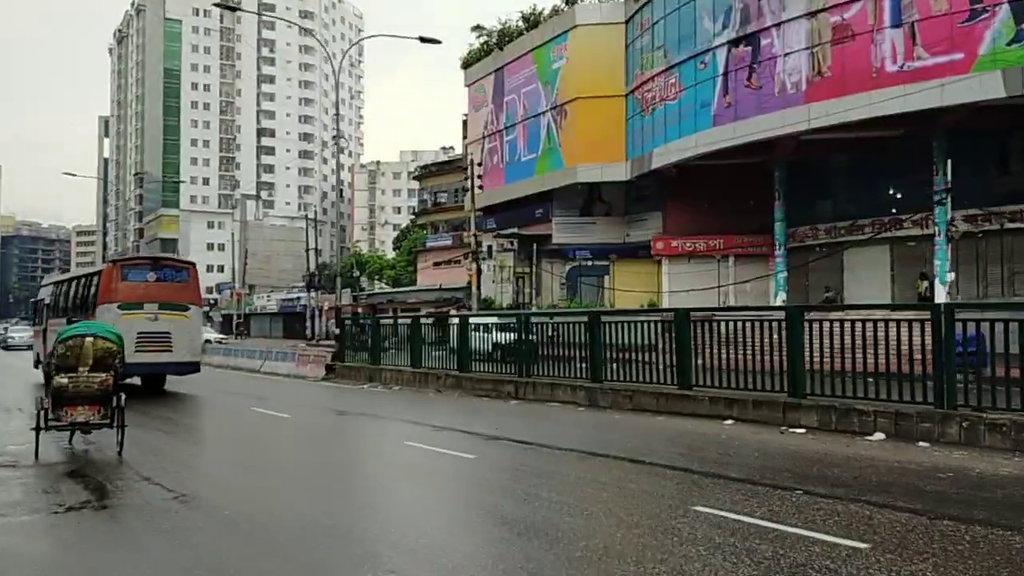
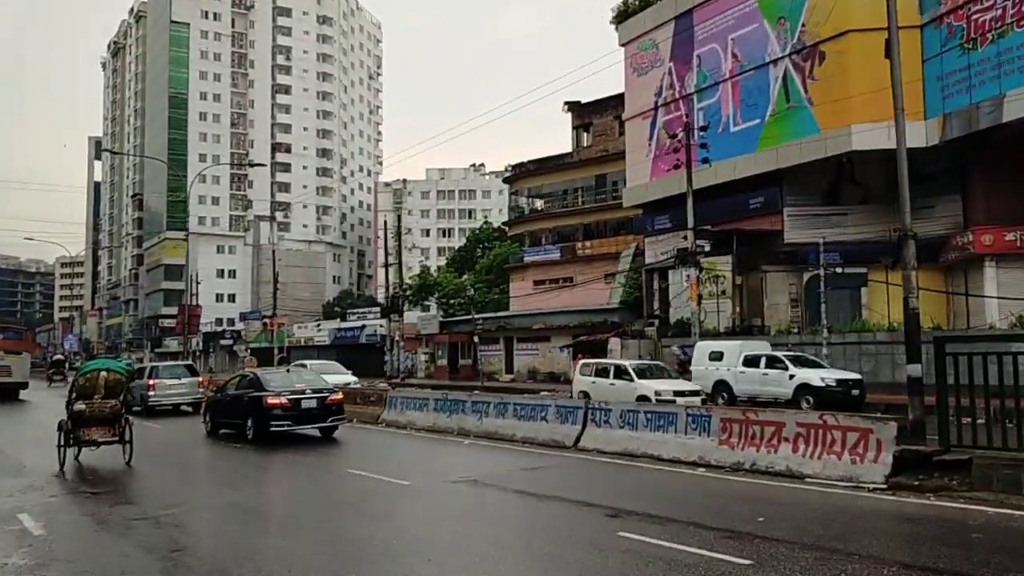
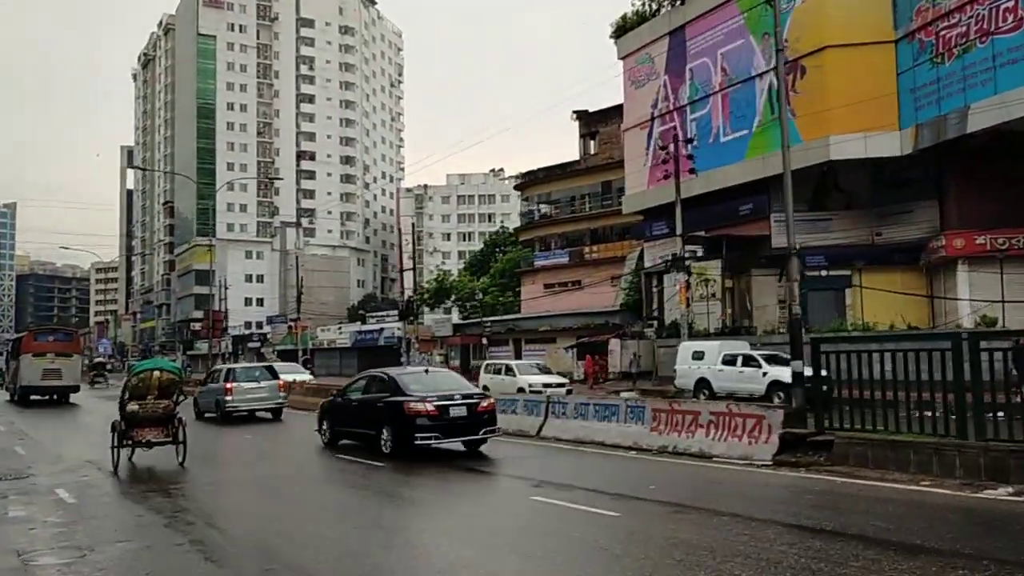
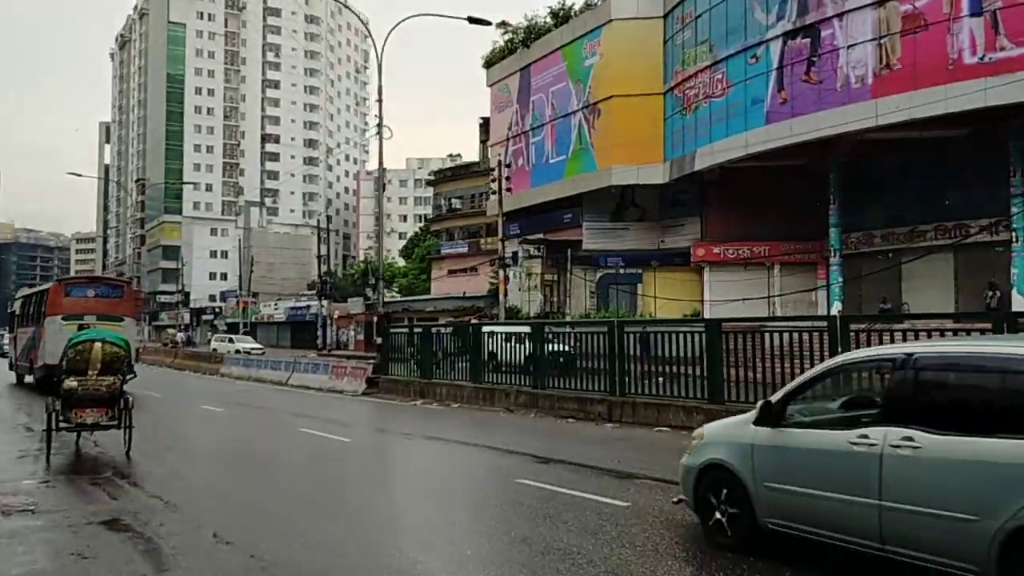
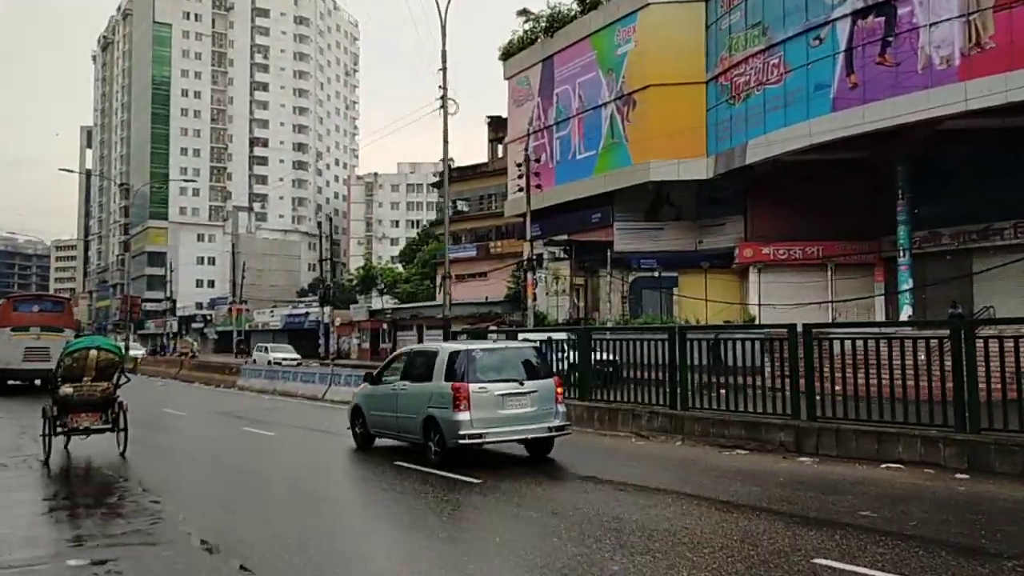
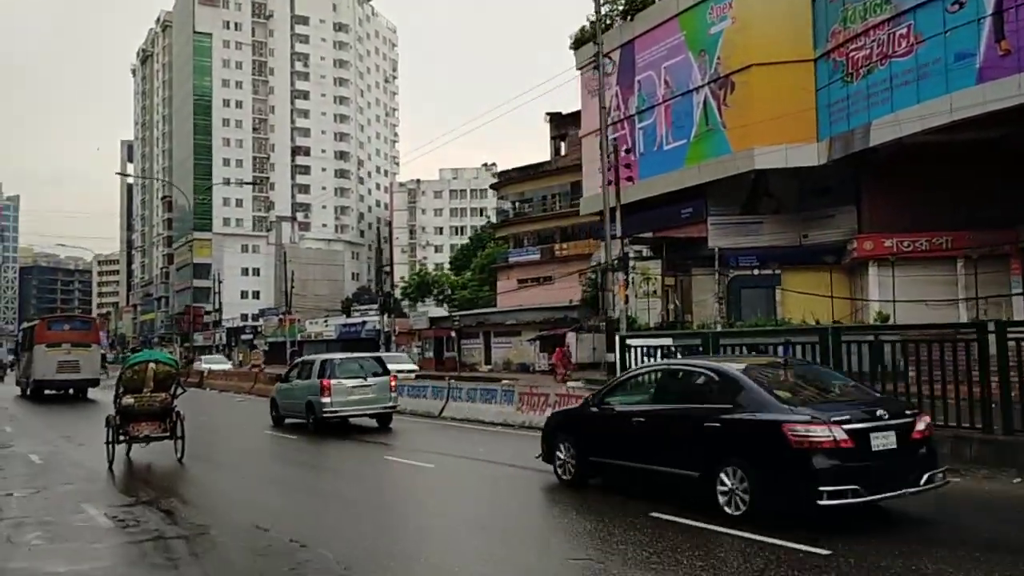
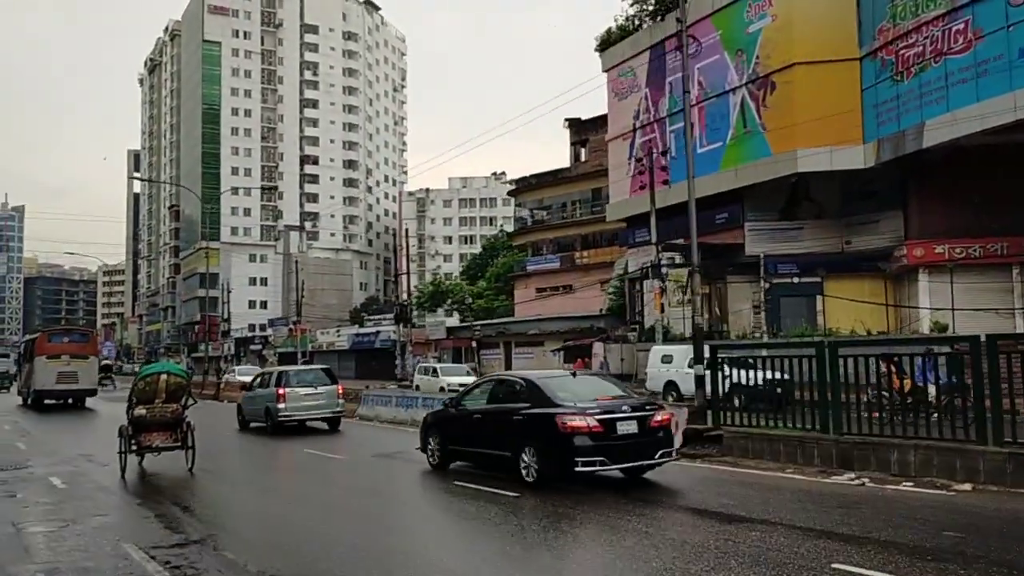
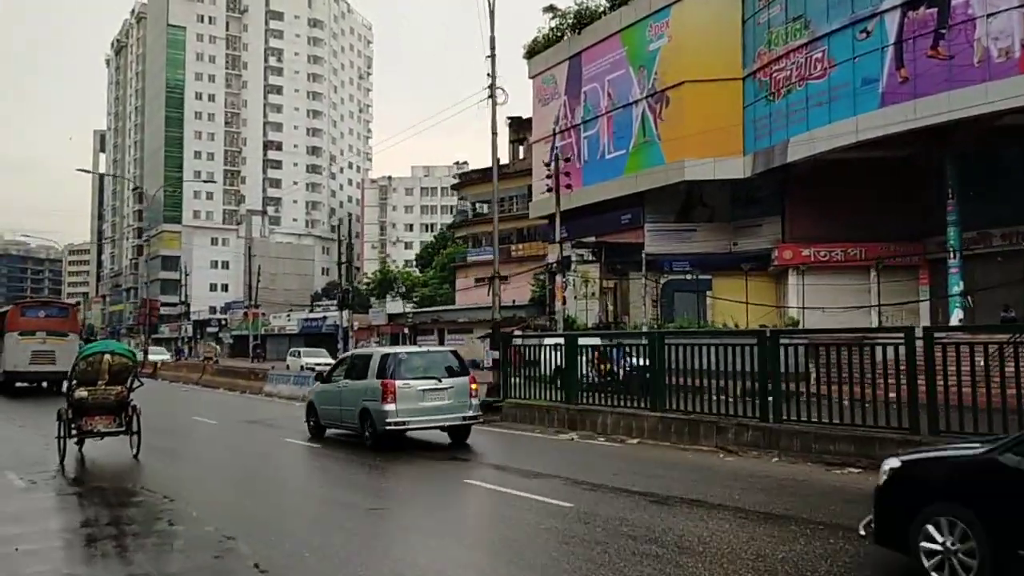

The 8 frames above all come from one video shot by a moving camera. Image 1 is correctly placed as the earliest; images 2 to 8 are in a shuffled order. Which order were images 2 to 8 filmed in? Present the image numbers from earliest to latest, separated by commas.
4, 5, 8, 6, 7, 3, 2
